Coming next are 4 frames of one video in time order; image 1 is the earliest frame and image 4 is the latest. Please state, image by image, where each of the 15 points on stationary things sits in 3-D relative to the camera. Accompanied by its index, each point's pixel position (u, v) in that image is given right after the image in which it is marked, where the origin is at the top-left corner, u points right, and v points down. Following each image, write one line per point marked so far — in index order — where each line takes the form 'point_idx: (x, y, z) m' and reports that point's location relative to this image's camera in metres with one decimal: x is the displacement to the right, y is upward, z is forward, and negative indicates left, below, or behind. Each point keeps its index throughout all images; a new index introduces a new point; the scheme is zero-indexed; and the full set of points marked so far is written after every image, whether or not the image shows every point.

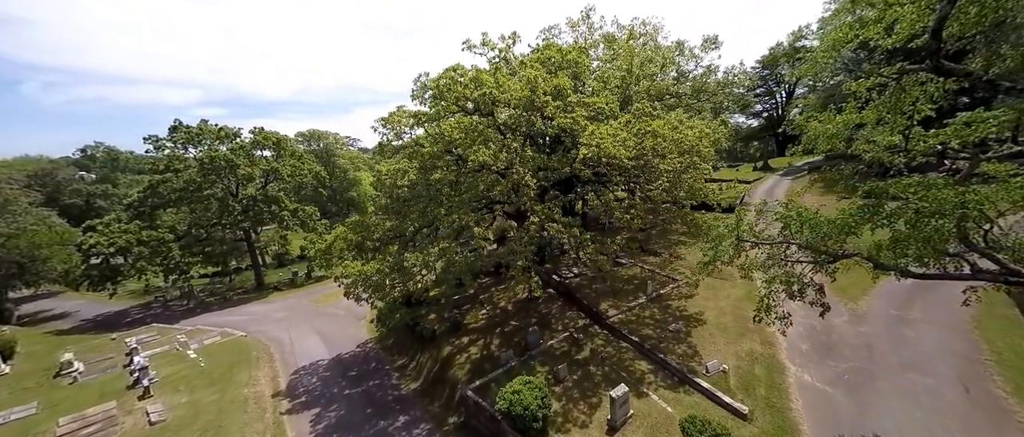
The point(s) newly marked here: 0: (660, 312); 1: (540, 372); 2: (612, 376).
0: (+6.1, -3.8, +14.9) m
1: (+1.0, -5.4, +12.7) m
2: (+3.3, -5.2, +11.9) m
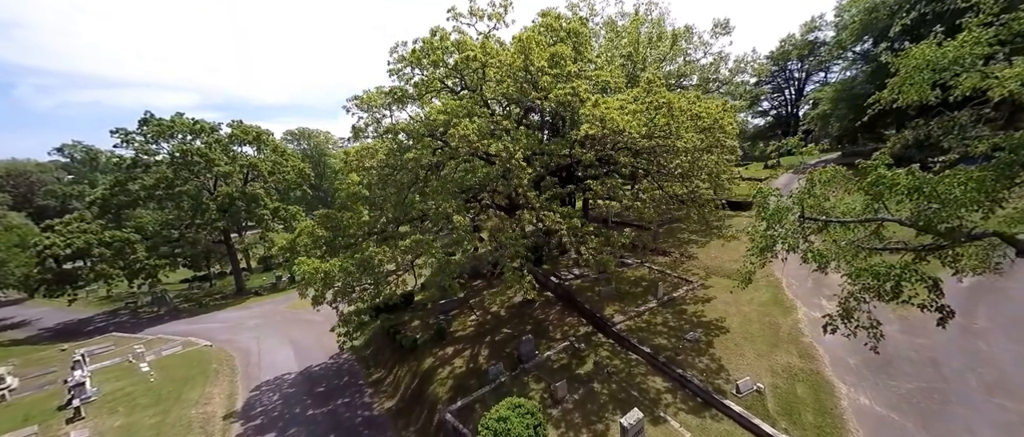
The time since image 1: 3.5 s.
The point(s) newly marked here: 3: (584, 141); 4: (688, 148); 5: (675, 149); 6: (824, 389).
0: (+5.8, -3.5, +12.9) m
1: (+0.6, -5.0, +10.6) m
2: (+2.9, -4.8, +9.8) m
3: (+2.5, +2.8, +12.8) m
4: (+5.8, +2.3, +11.9) m
5: (+5.4, +2.3, +11.9) m
6: (+7.6, -4.1, +8.7) m
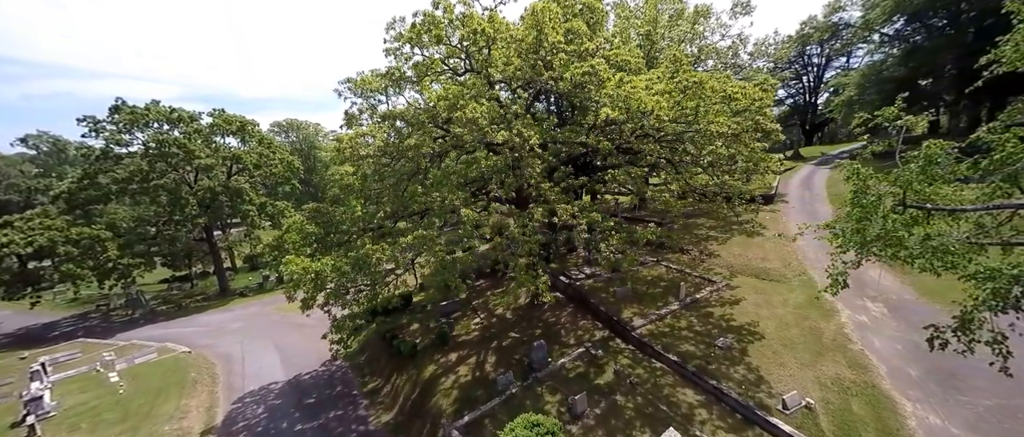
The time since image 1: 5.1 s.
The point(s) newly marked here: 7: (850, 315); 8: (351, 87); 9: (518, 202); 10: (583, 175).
0: (+6.1, -3.3, +11.9) m
1: (+1.0, -4.9, +9.6) m
2: (+3.3, -4.7, +8.8) m
3: (+2.9, +2.9, +11.7) m
4: (+6.2, +2.5, +10.8) m
5: (+5.8, +2.5, +10.9) m
6: (+8.0, -4.0, +7.8) m
7: (+10.5, -3.0, +11.3) m
8: (-5.7, +4.7, +12.9) m
9: (+0.2, +0.6, +13.5) m
10: (+2.7, +1.7, +13.8) m
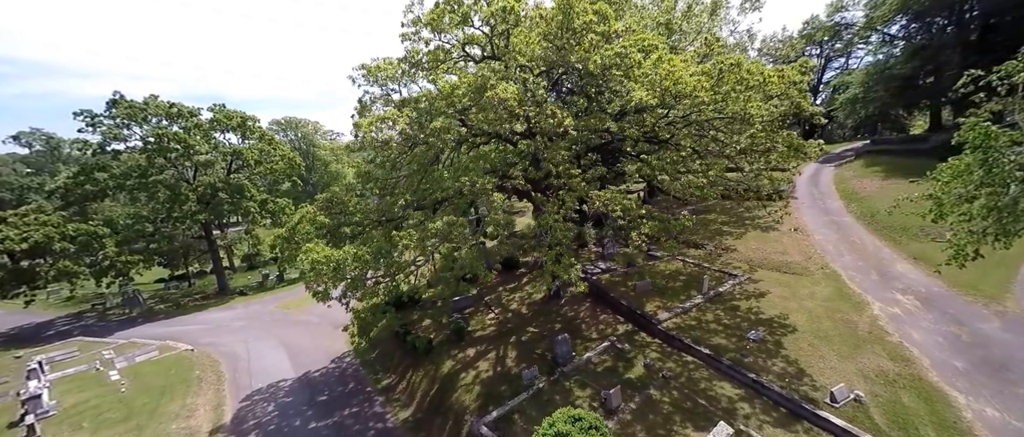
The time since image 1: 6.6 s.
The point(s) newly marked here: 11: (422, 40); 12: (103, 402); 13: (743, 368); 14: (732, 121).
0: (+6.8, -3.0, +11.6) m
1: (+1.7, -4.5, +9.2) m
2: (+4.1, -4.3, +8.5) m
3: (+3.6, +3.3, +11.4) m
4: (+6.9, +2.8, +10.6) m
5: (+6.5, +2.8, +10.6) m
6: (+8.7, -3.6, +7.5) m
7: (+11.2, -2.7, +11.1) m
8: (-5.0, +5.0, +12.5) m
9: (+0.9, +0.9, +13.1) m
10: (+3.4, +2.0, +13.5) m
11: (-3.0, +6.0, +12.2) m
12: (-14.1, -6.3, +12.6) m
13: (+5.8, -3.7, +9.1) m
14: (+6.5, +2.9, +11.1) m
